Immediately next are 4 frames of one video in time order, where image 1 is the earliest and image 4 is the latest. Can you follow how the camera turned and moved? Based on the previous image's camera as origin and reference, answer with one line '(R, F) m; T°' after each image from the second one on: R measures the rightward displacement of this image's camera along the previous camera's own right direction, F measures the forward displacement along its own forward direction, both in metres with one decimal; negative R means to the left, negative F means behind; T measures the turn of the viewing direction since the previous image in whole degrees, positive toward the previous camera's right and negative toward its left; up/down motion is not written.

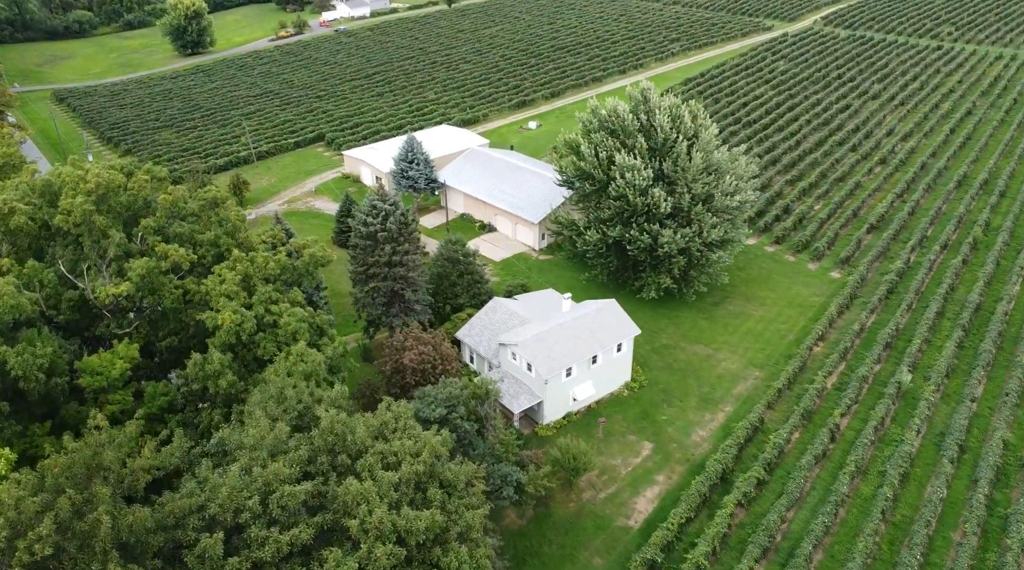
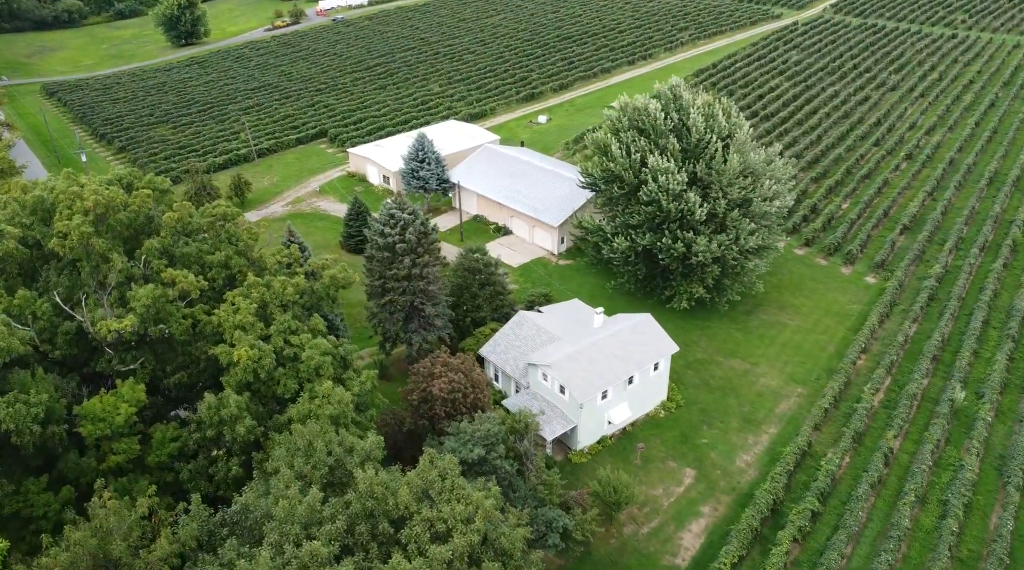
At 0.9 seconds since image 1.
(-1.6, +2.7) m; 0°
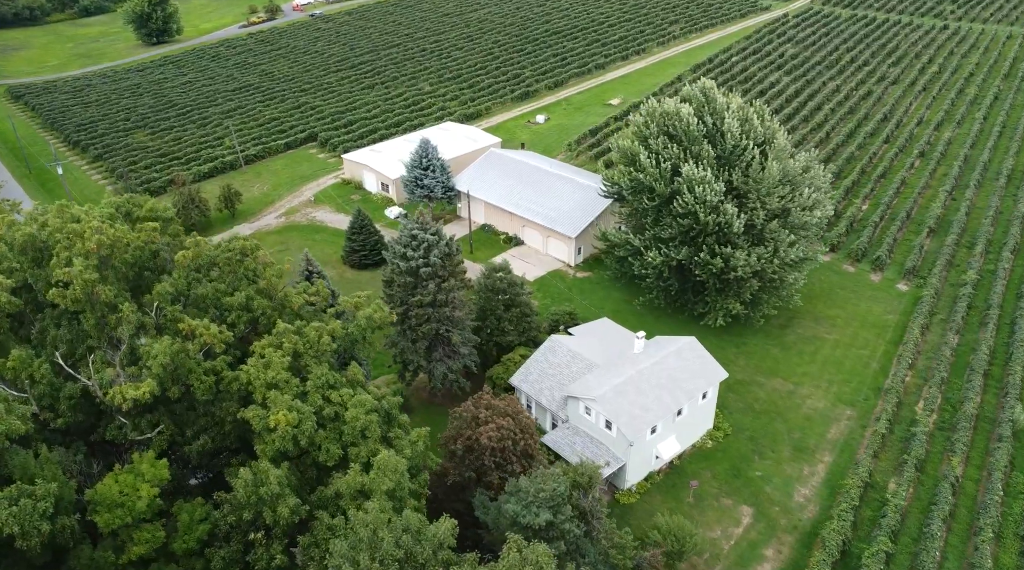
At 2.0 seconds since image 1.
(-2.7, +3.1) m; +2°
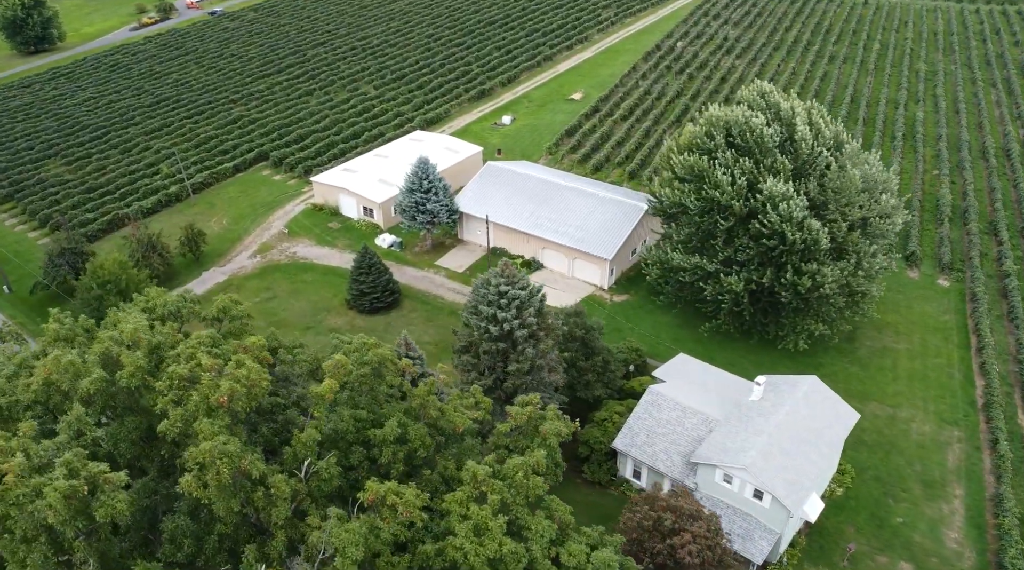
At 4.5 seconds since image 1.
(-7.7, +5.8) m; +8°
